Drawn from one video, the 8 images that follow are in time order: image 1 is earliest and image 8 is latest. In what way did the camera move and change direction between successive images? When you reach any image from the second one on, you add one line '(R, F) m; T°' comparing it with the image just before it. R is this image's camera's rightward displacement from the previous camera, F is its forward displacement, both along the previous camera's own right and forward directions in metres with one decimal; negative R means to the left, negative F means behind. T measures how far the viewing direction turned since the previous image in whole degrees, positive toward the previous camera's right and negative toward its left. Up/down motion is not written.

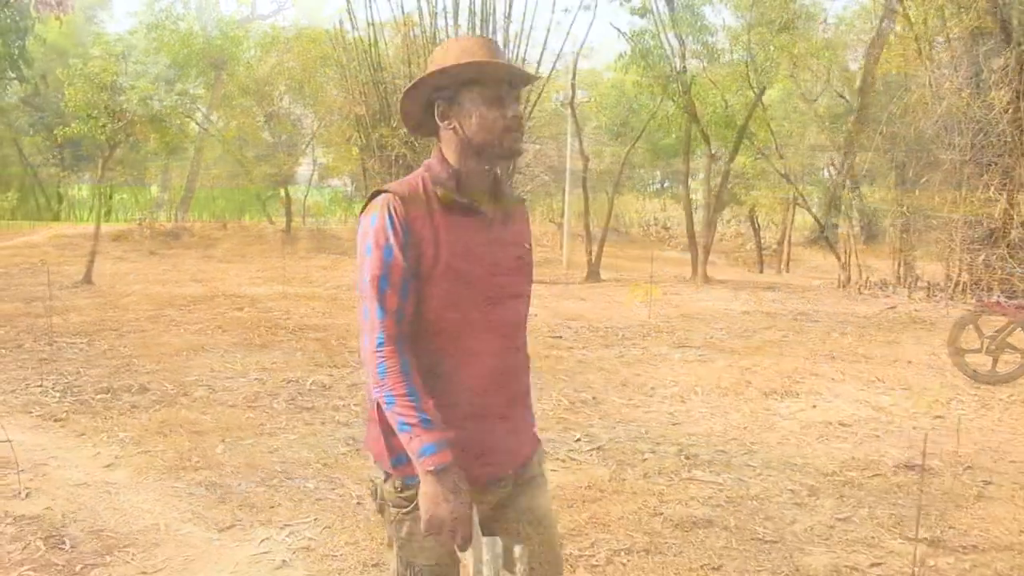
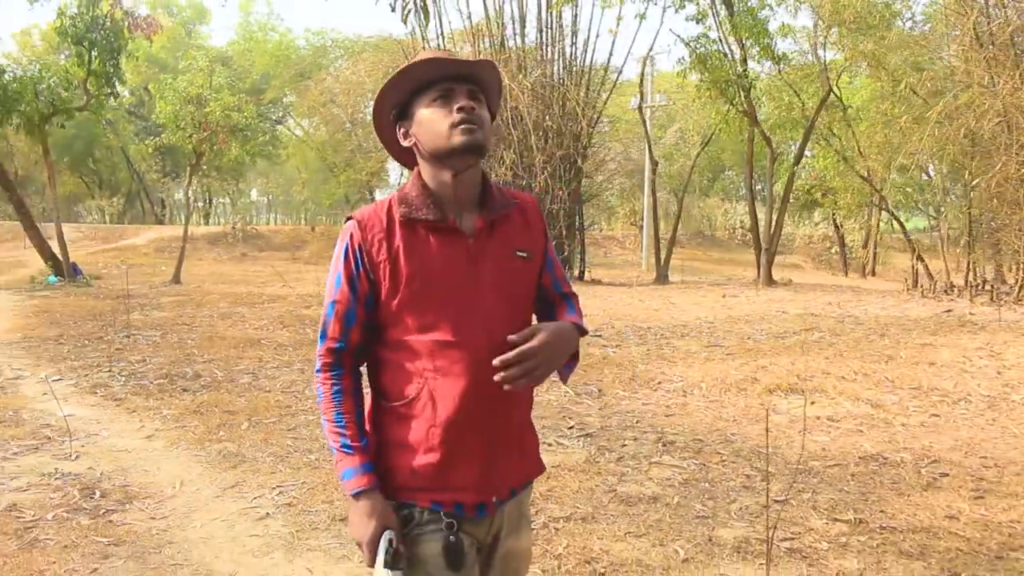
(+0.5, -0.4) m; -6°
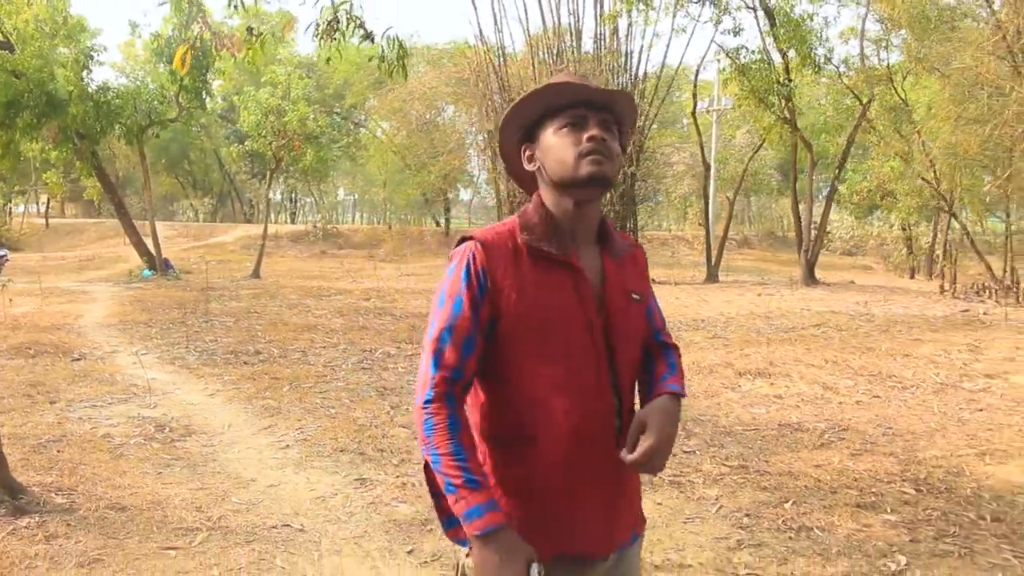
(+0.5, -1.0) m; -5°
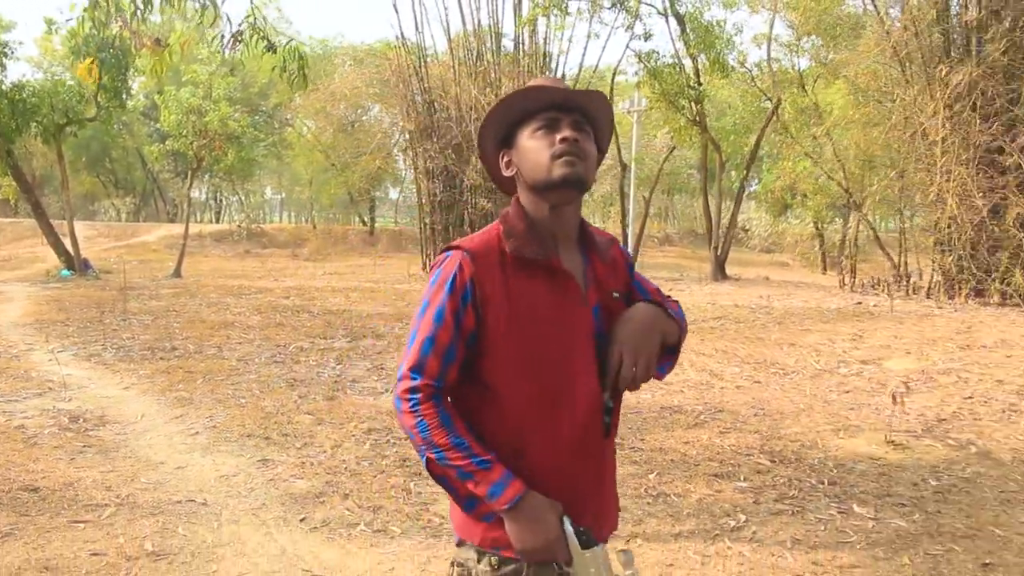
(+0.2, -0.4) m; +4°
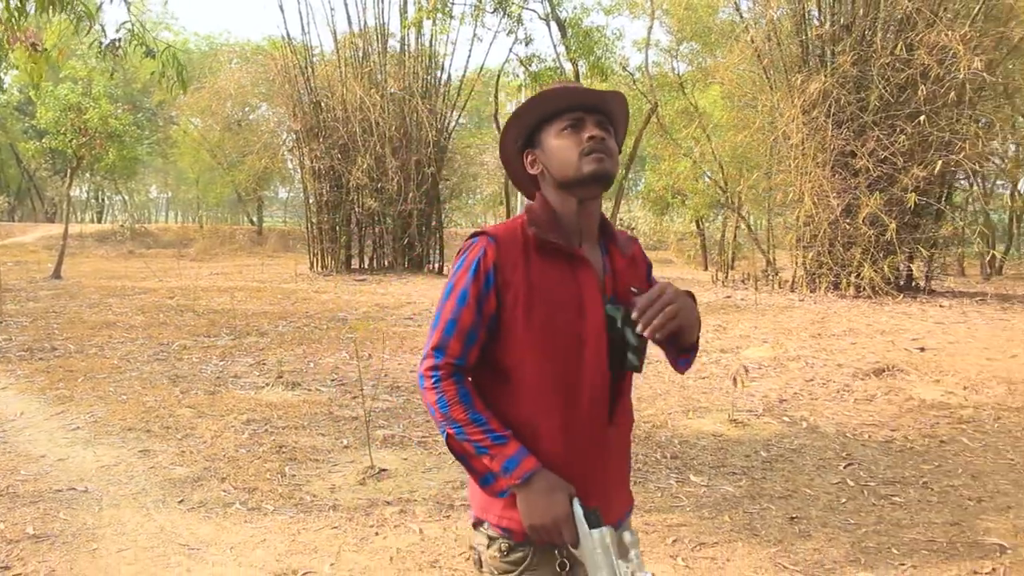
(+0.1, -0.3) m; +6°
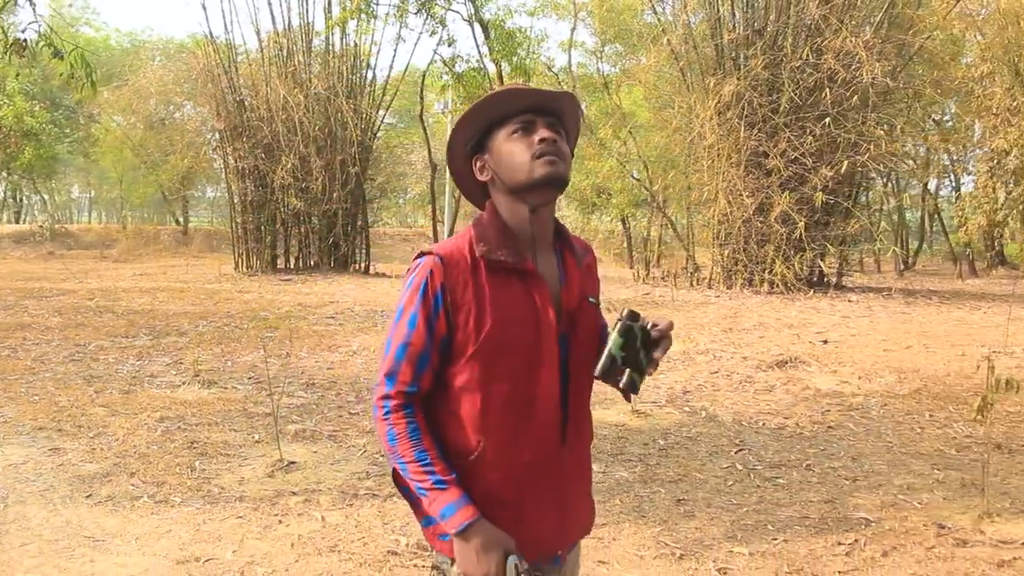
(+0.1, -0.2) m; +4°
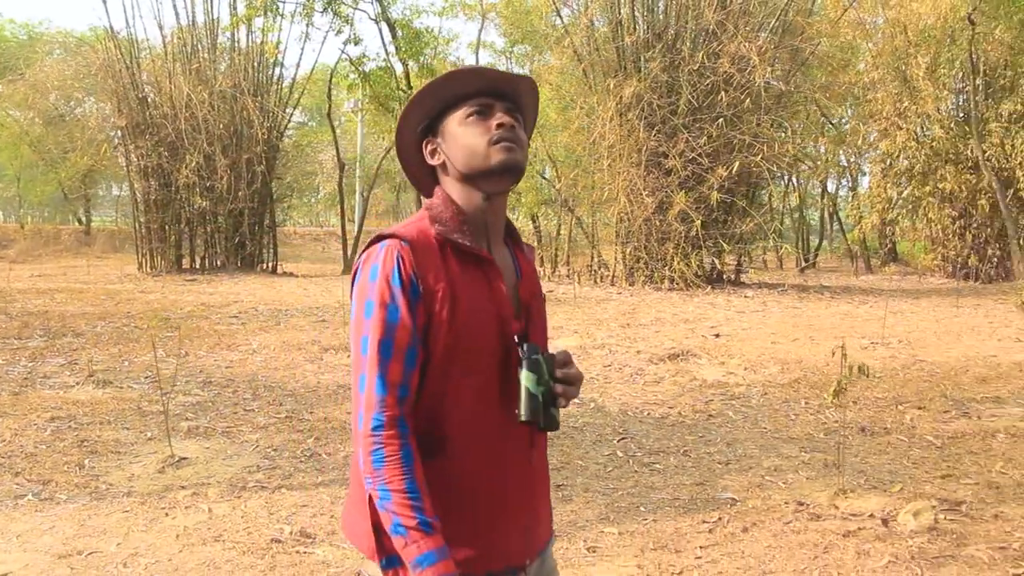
(+0.1, -0.1) m; +5°
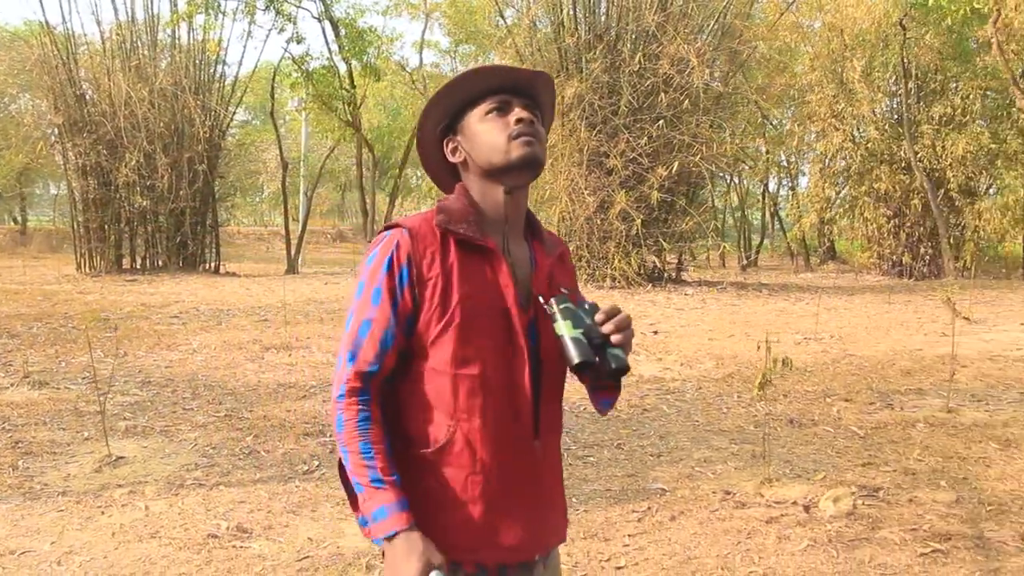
(0.0, -0.1) m; +3°
